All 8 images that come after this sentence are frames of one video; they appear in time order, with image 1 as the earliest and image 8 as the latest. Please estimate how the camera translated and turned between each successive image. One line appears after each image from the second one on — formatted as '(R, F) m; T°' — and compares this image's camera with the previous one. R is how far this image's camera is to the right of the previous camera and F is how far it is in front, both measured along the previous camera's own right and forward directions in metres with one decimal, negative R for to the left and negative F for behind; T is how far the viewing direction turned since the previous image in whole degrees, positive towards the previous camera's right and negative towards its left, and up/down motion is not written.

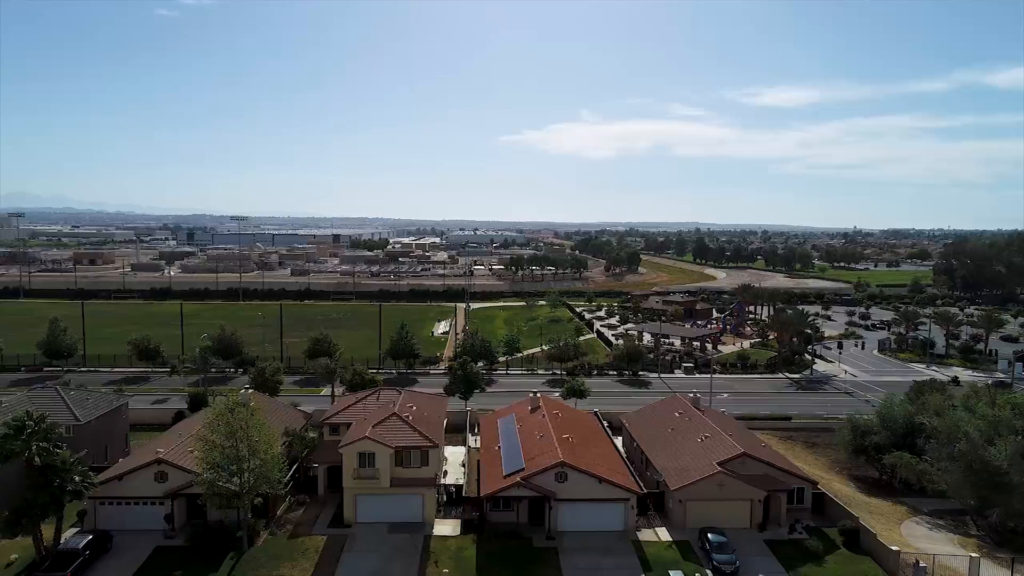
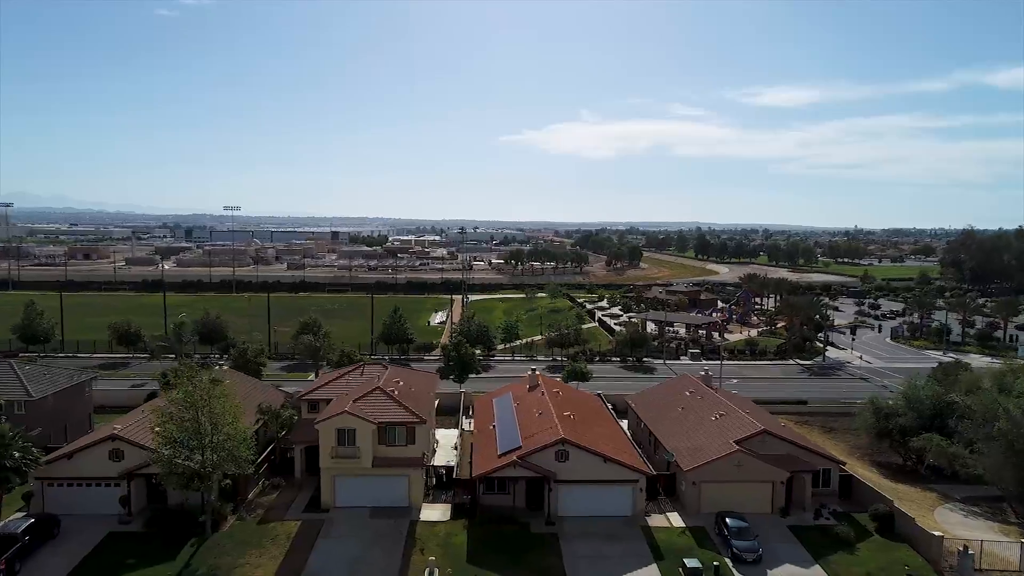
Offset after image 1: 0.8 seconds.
(+0.2, +3.2) m; 0°
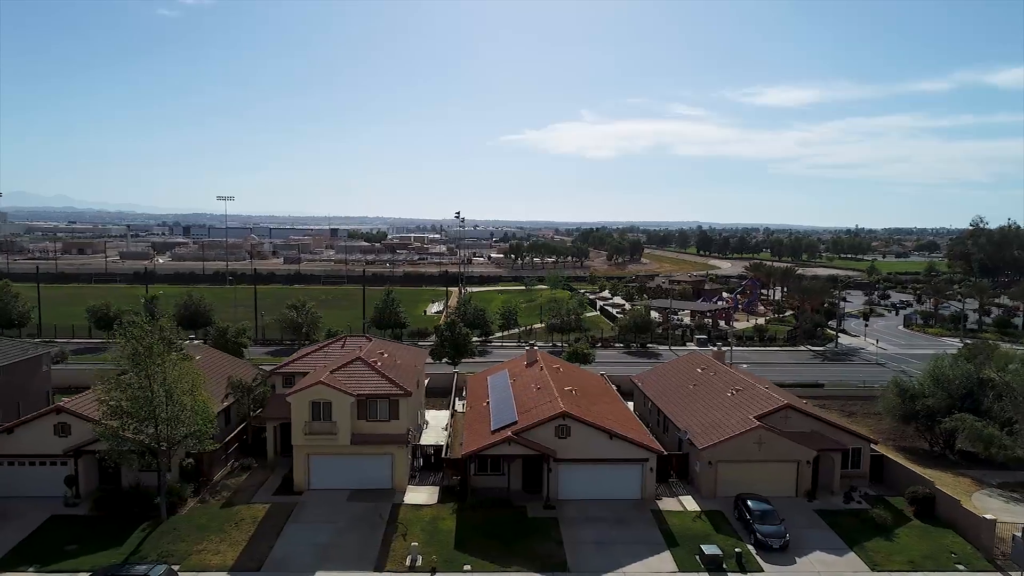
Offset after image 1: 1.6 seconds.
(+0.2, +3.1) m; 0°
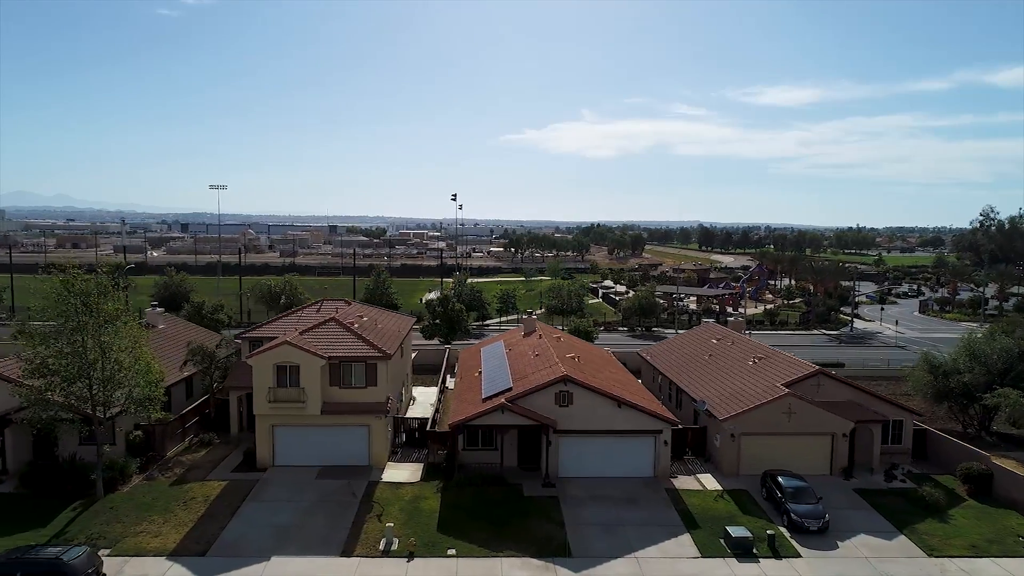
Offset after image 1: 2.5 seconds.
(+0.2, +3.3) m; 0°
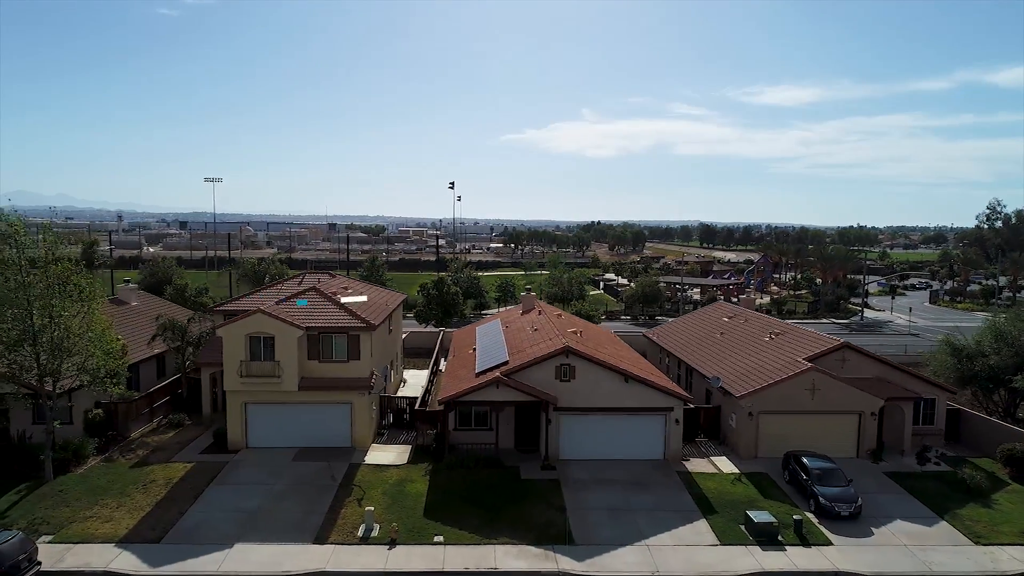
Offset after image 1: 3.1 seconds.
(+0.1, +2.1) m; 0°
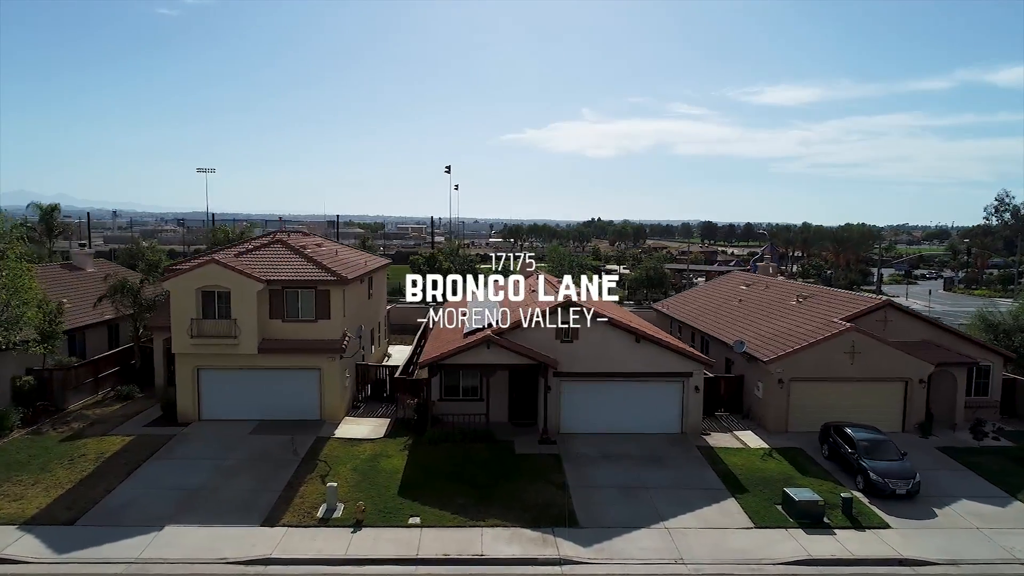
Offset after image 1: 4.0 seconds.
(+0.2, +2.8) m; 0°
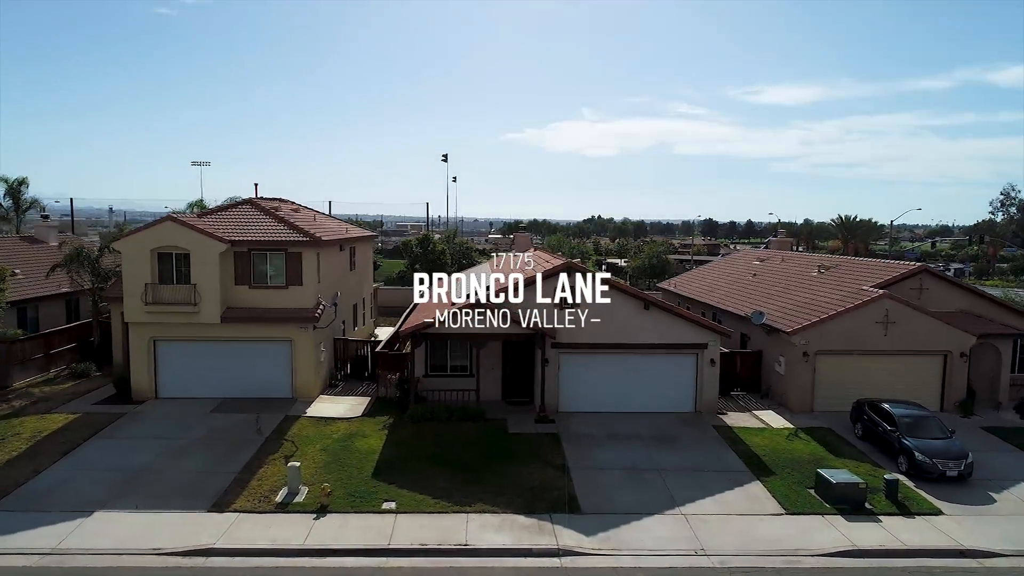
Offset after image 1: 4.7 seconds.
(+0.2, +1.9) m; 0°
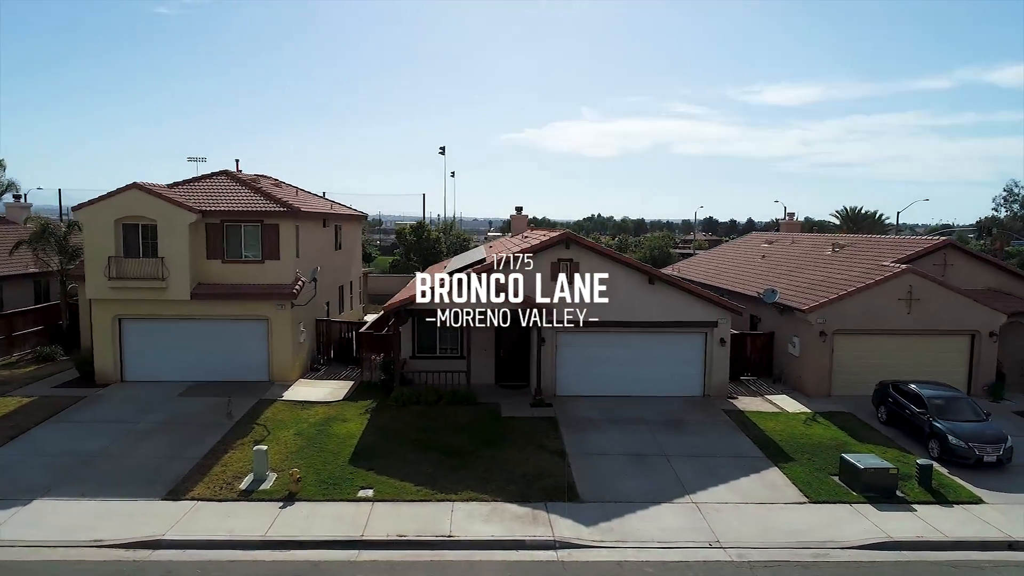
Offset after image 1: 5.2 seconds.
(+0.1, +1.2) m; 0°
